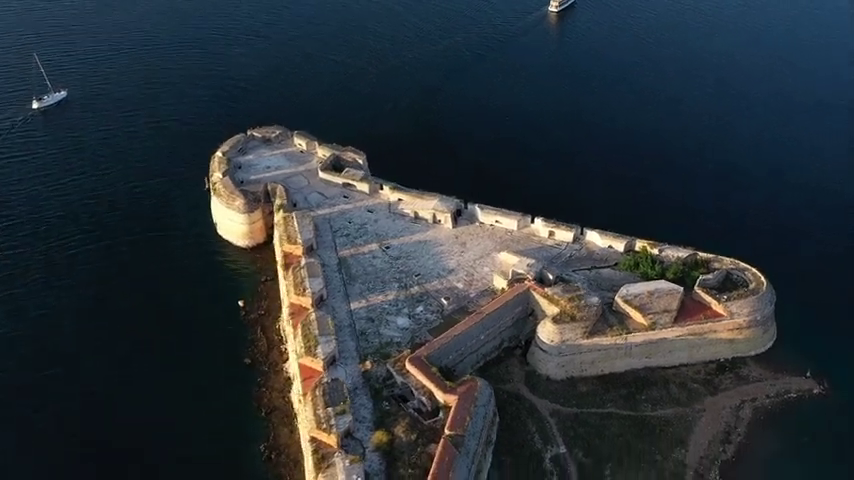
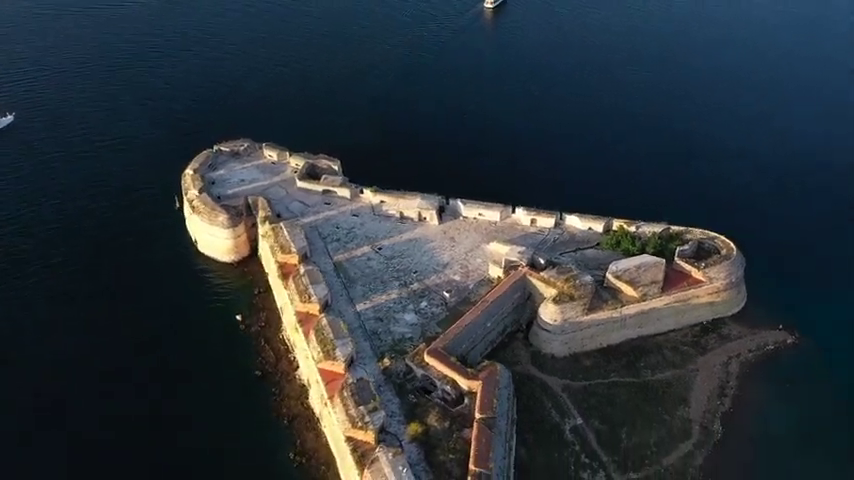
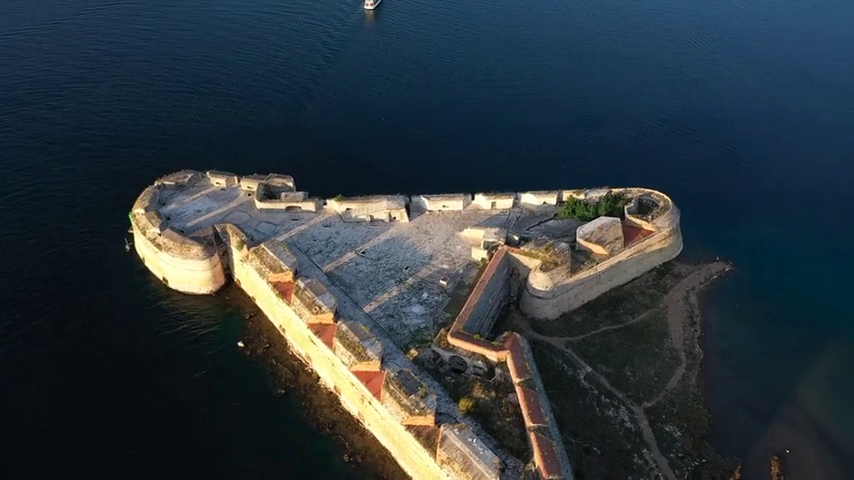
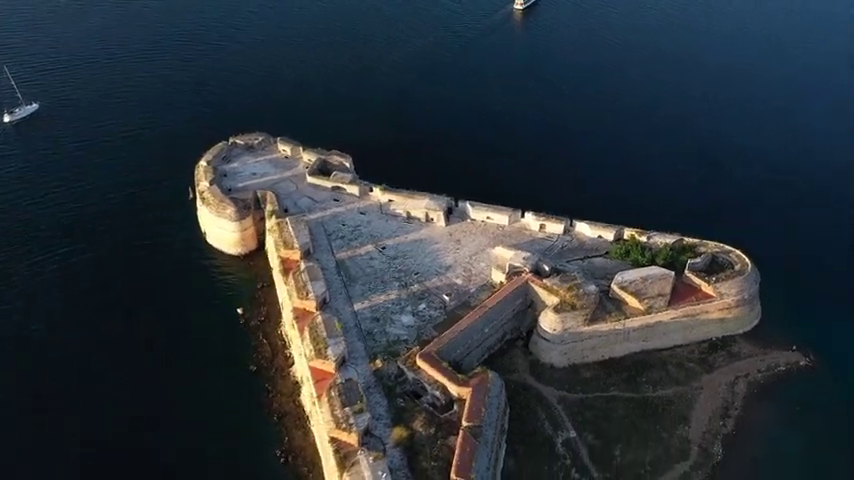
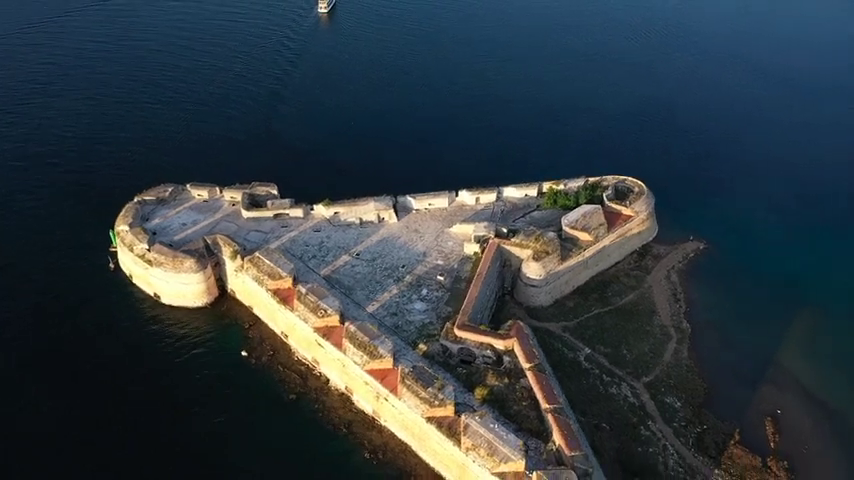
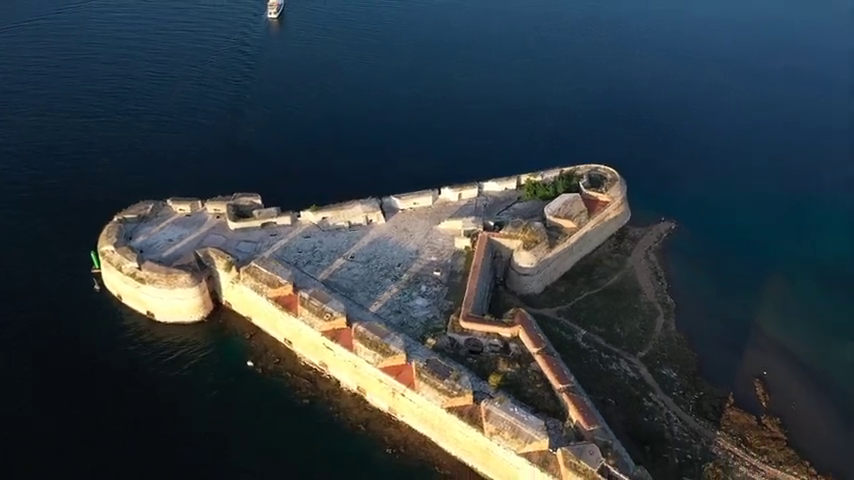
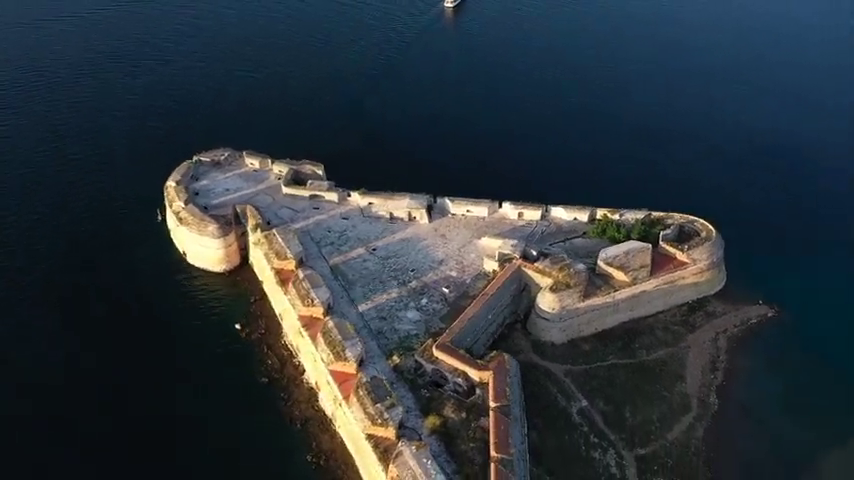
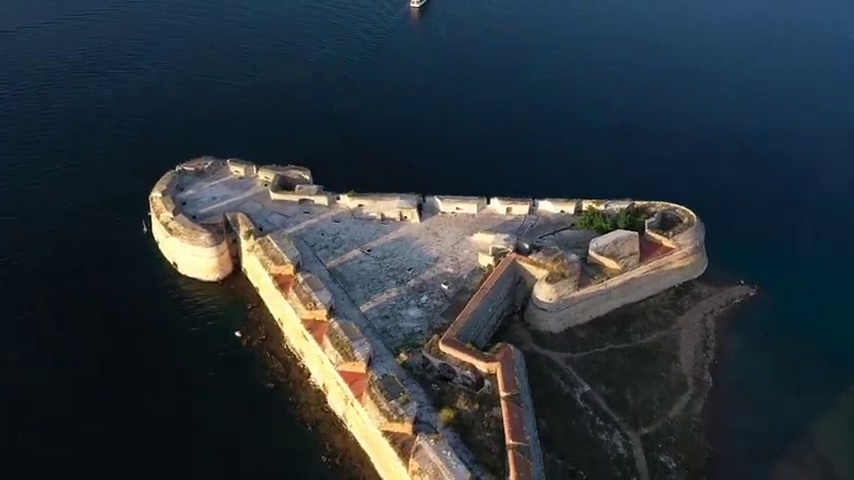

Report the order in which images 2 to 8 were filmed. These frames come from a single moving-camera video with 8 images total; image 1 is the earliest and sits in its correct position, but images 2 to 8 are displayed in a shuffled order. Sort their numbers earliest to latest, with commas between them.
4, 2, 7, 8, 3, 5, 6
